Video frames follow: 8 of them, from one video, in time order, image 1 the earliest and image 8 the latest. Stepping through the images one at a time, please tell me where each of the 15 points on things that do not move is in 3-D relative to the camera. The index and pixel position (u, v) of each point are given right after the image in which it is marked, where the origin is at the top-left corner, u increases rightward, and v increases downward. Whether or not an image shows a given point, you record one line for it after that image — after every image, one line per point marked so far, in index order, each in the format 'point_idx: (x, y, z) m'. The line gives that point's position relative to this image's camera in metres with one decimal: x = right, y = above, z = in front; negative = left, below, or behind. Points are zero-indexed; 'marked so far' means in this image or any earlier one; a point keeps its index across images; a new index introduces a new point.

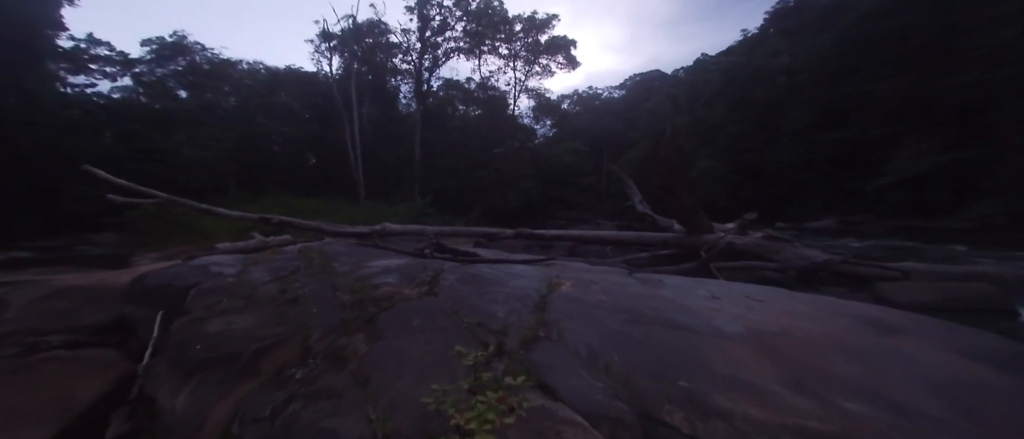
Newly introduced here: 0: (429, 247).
0: (-1.1, -0.4, +4.2) m
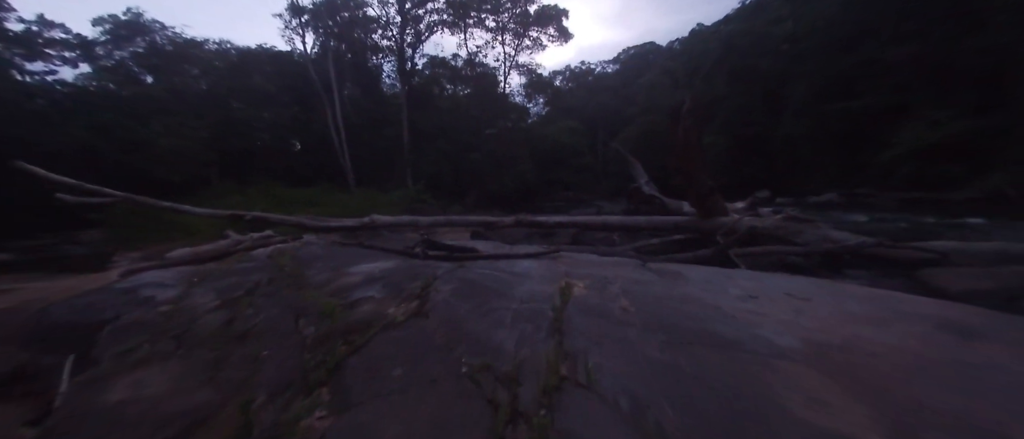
0: (-1.1, -0.3, +3.7) m
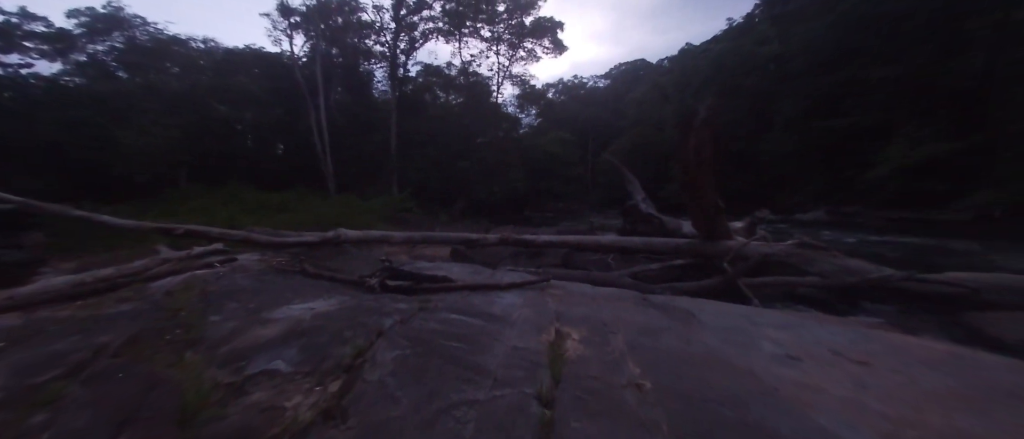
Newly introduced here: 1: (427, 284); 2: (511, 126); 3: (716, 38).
0: (-1.3, -0.5, +3.0) m
1: (-1.0, -0.7, +3.4) m
2: (0.0, +5.4, +18.4) m
3: (+9.7, +8.7, +15.1) m
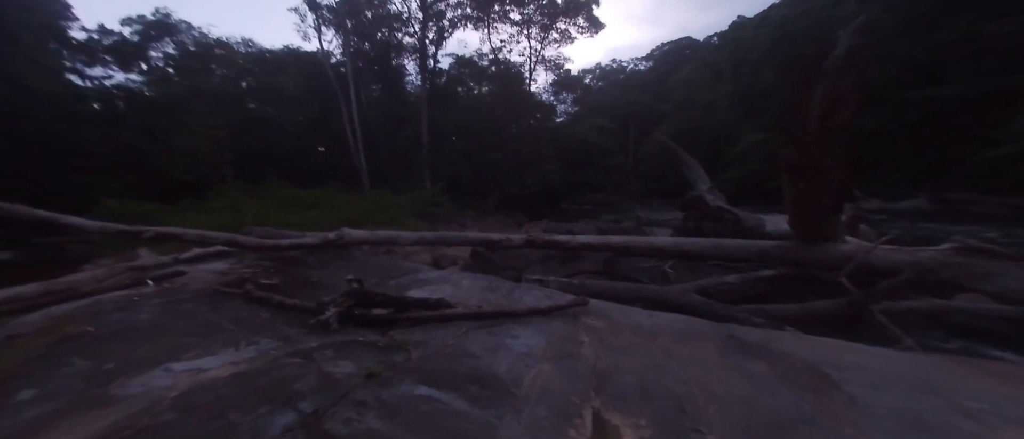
0: (-1.2, -0.6, +2.2) m
1: (-0.8, -0.7, +2.5) m
2: (+1.9, +5.8, +17.2) m
3: (+11.1, +9.0, +12.7) m
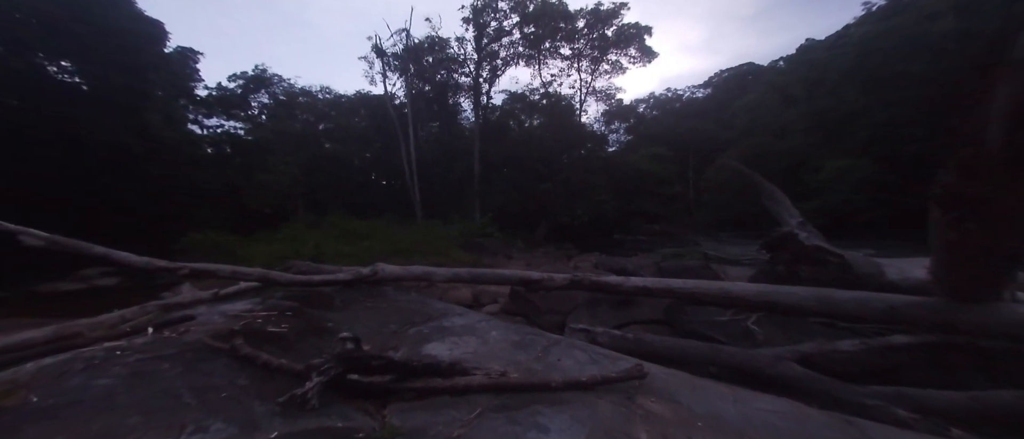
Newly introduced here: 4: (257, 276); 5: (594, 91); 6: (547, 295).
0: (-1.0, -0.8, +1.9) m
1: (-0.6, -1.0, +2.1) m
2: (+4.4, +4.1, +16.7) m
3: (+12.8, +7.8, +11.1) m
4: (-3.2, -0.7, +4.0) m
5: (+5.0, +8.0, +19.6) m
6: (+0.5, -1.2, +5.0) m
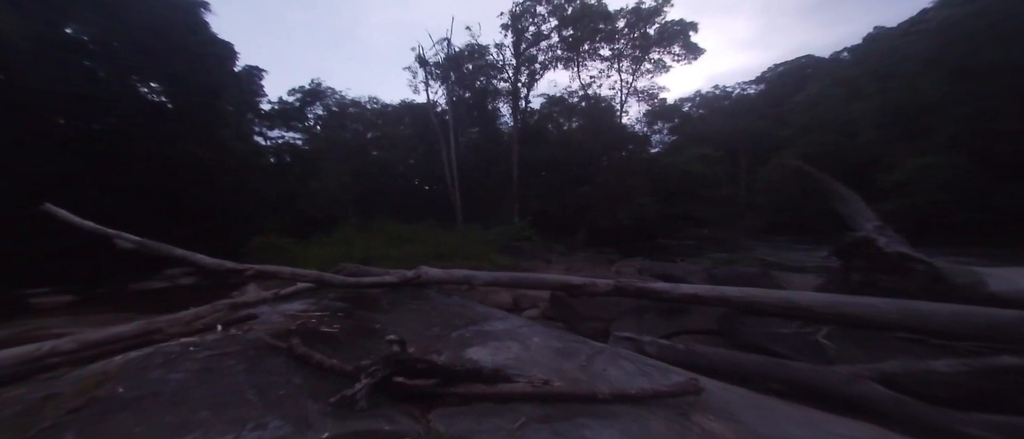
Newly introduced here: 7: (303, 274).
0: (-0.8, -0.9, +1.9) m
1: (-0.3, -1.1, +2.0) m
2: (+6.3, +3.9, +16.0) m
3: (+14.0, +7.8, +9.6) m
4: (-2.6, -0.8, +4.2) m
5: (+7.3, +7.8, +18.9) m
6: (+1.2, -1.2, +4.8) m
7: (-2.7, -0.7, +4.1) m
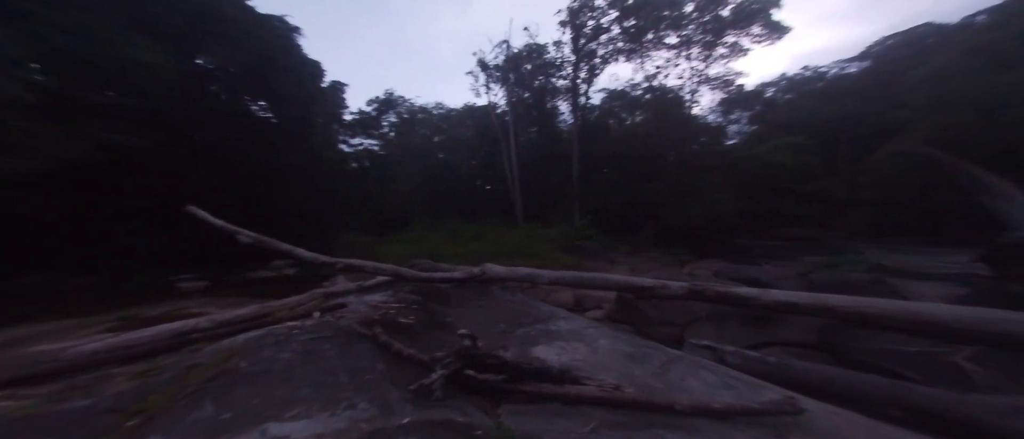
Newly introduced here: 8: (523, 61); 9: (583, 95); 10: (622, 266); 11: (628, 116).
0: (-0.3, -0.8, +1.9) m
1: (+0.1, -1.0, +2.0) m
2: (+9.2, +4.1, +14.6) m
3: (+15.5, +7.9, +6.8) m
4: (-1.8, -0.7, +4.6) m
5: (+10.6, +7.9, +17.2) m
6: (+2.1, -1.2, +4.5) m
7: (-1.9, -0.7, +4.5) m
8: (+0.5, +9.1, +18.4) m
9: (+3.9, +7.3, +18.5) m
10: (+3.6, -1.5, +10.5) m
11: (+5.9, +5.5, +16.6) m
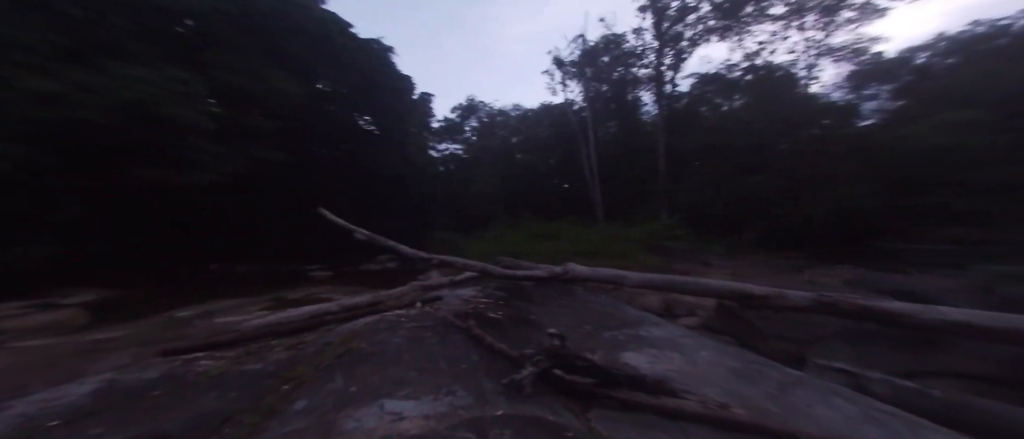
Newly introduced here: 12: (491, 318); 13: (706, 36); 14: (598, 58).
0: (+0.2, -0.8, +1.9) m
1: (+0.7, -1.0, +1.9) m
2: (+12.4, +4.2, +12.0) m
3: (+16.7, +8.0, +2.9) m
4: (-0.6, -0.7, +4.8) m
5: (+14.4, +8.1, +14.2) m
6: (+3.1, -1.2, +3.8) m
7: (-0.7, -0.7, +4.8) m
8: (+4.8, +9.2, +17.7) m
9: (+8.2, +7.4, +17.1) m
10: (+6.1, -1.5, +9.3) m
11: (+9.7, +5.6, +14.7) m
12: (-0.3, -1.2, +3.7) m
13: (+9.7, +9.4, +15.9) m
14: (+4.7, +9.0, +17.7) m
